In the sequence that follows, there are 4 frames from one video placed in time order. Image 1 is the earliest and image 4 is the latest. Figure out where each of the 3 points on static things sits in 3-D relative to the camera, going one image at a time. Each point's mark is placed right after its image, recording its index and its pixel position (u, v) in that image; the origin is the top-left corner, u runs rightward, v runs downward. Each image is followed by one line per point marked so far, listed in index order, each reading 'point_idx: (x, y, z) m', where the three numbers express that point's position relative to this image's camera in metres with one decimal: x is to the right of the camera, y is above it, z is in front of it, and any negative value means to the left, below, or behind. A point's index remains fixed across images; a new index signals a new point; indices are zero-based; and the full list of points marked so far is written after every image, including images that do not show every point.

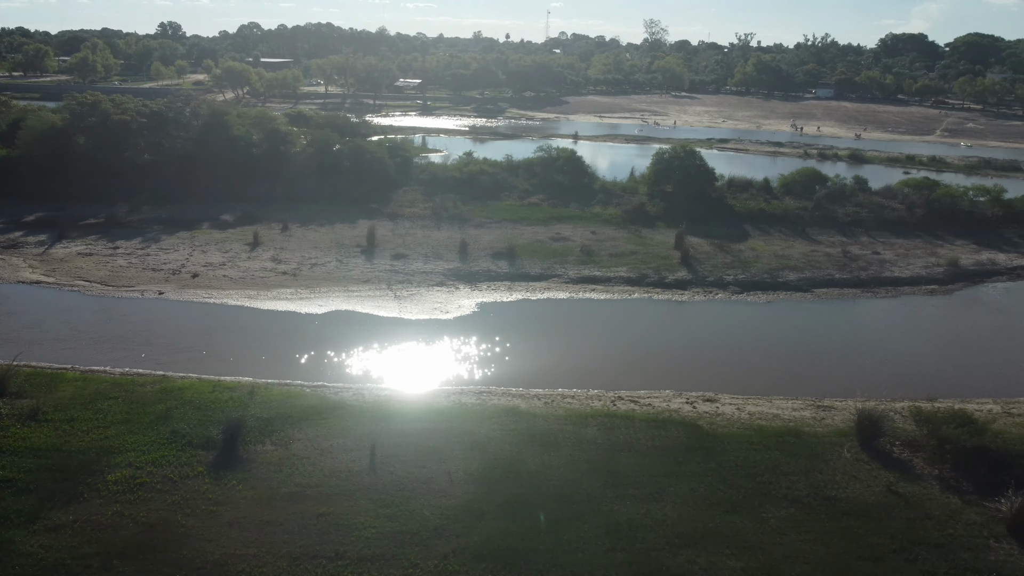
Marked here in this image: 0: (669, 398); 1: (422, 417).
0: (+2.9, -2.0, +14.9) m
1: (-1.5, -2.1, +13.2) m
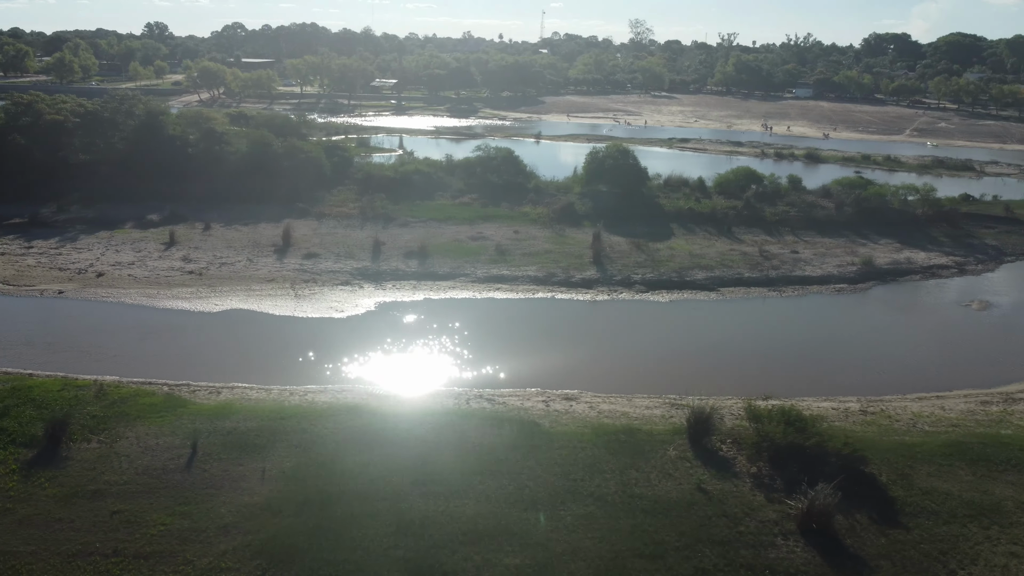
0: (+0.3, -2.0, +14.9) m
1: (-4.1, -2.1, +13.2) m
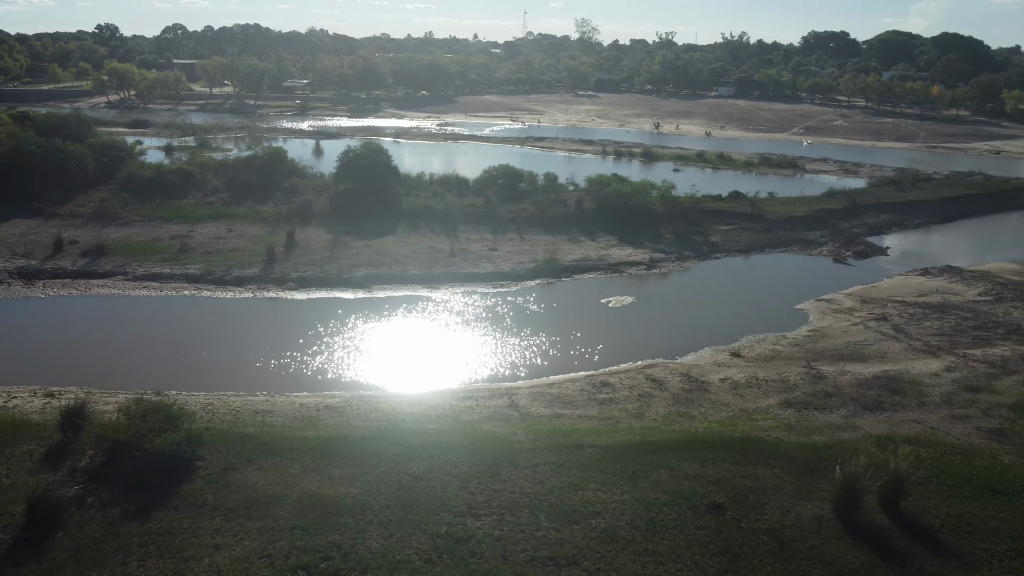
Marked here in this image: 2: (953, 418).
0: (-9.4, -1.9, +15.0) m
1: (-13.8, -2.0, +13.4) m
2: (+7.8, -2.3, +14.2) m
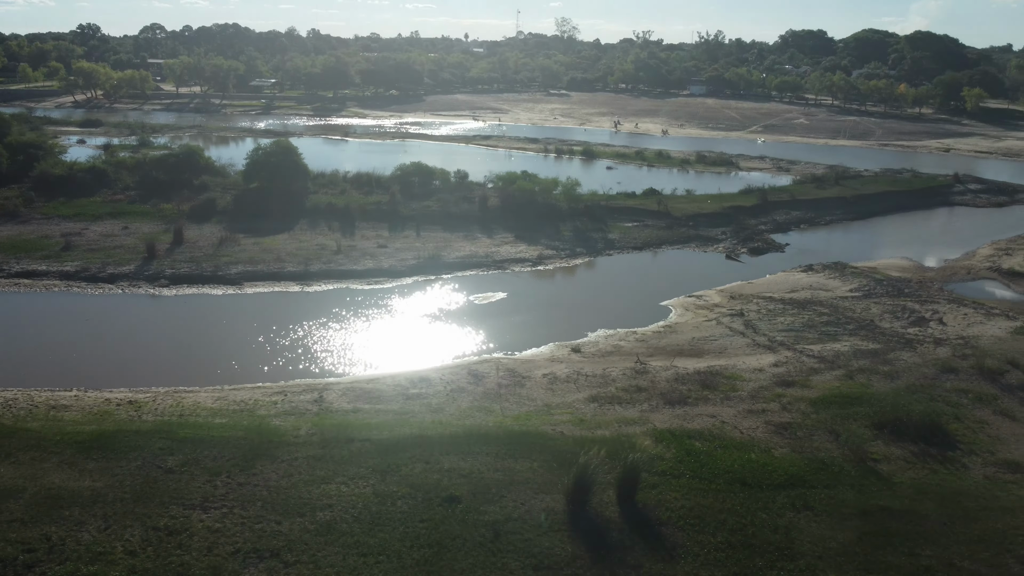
0: (-13.0, -1.9, +15.0) m
1: (-17.4, -2.0, +13.4) m
2: (+4.2, -2.2, +14.2) m
